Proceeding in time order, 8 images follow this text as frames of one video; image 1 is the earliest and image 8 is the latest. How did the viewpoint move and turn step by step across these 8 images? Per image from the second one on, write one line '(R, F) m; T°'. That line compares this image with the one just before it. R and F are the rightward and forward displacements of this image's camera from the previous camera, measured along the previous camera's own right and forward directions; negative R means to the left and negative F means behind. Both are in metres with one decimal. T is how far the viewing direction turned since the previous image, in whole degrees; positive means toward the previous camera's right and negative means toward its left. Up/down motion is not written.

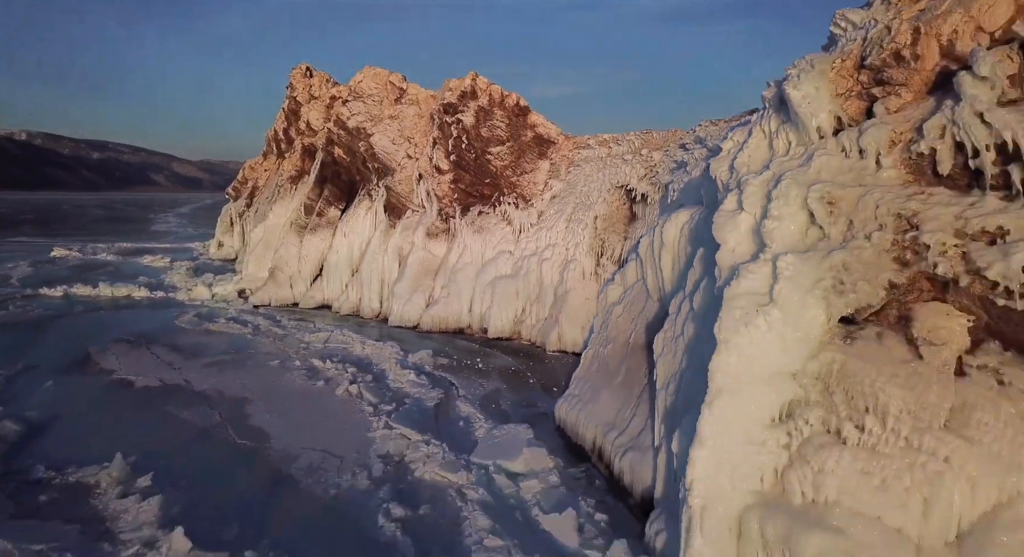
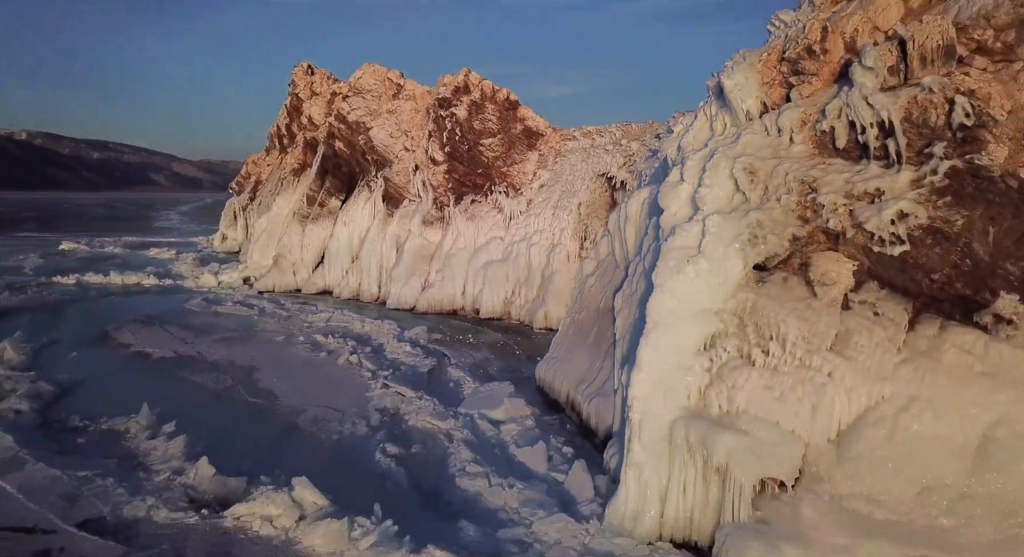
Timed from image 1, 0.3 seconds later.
(+0.2, -0.9) m; 0°
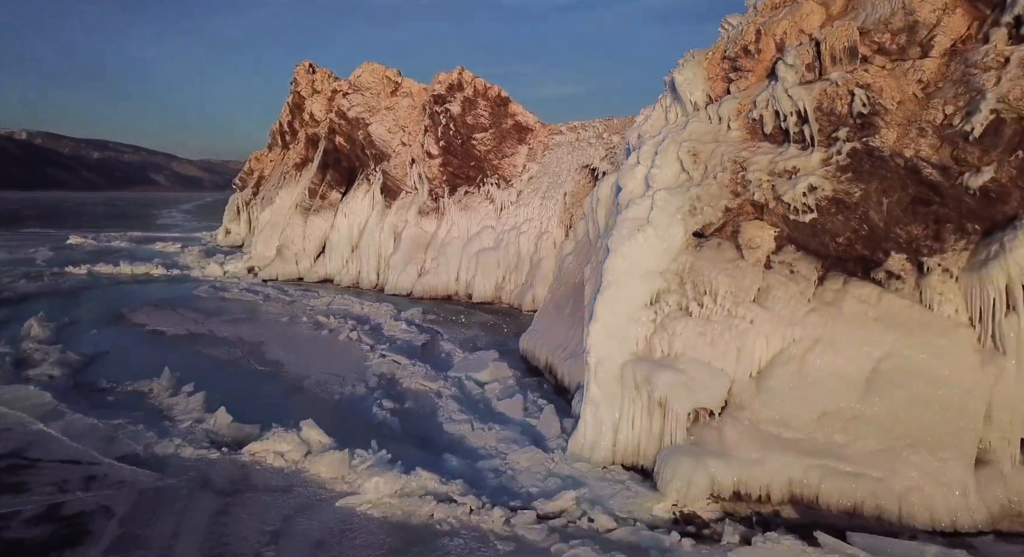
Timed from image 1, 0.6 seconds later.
(+0.2, -0.9) m; 0°
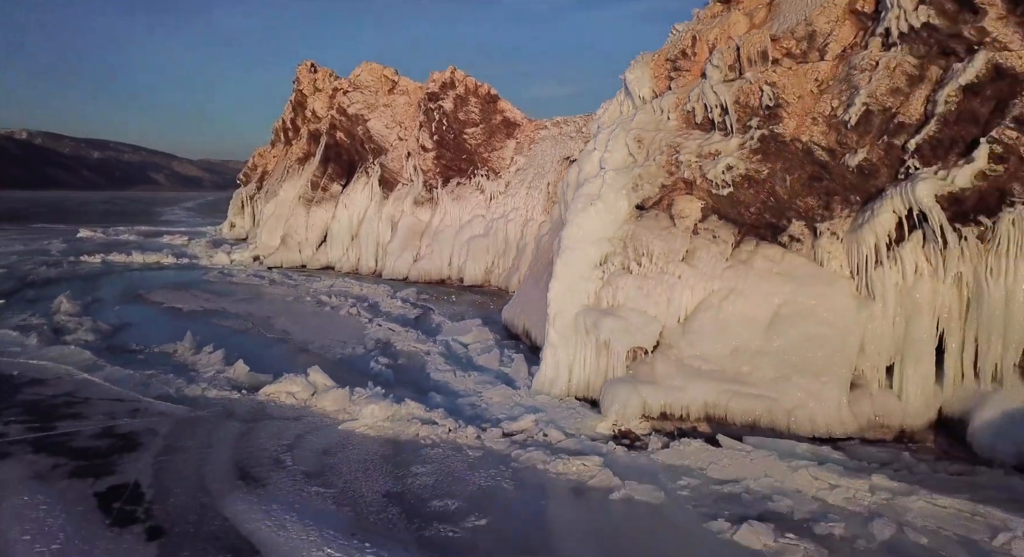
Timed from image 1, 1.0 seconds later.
(+0.3, -1.2) m; 0°
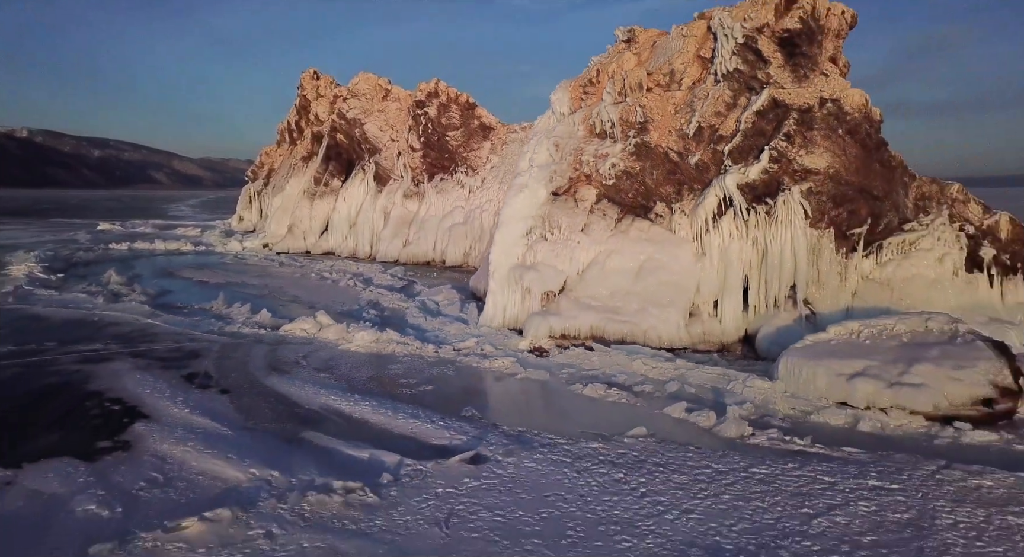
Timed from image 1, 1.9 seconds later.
(+0.8, -2.8) m; 0°
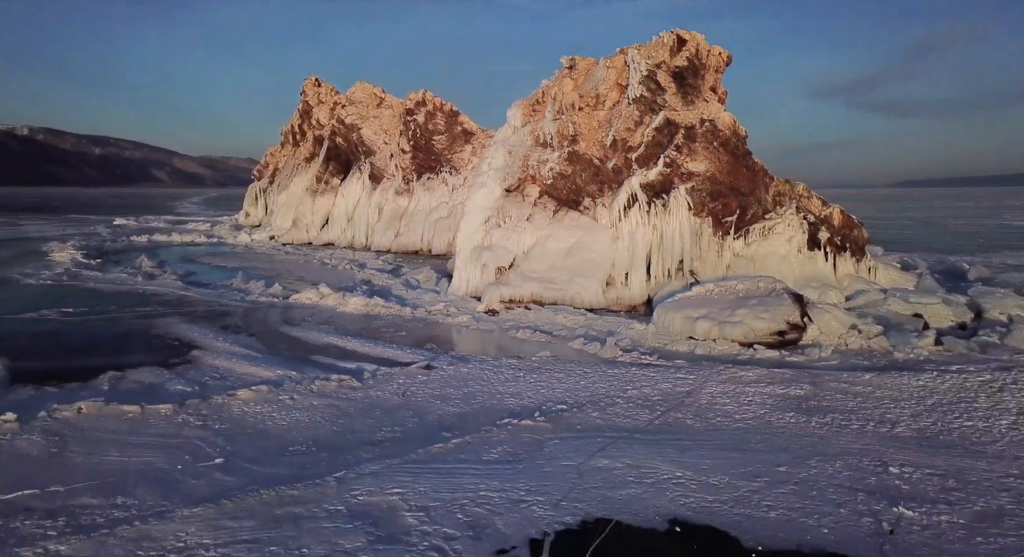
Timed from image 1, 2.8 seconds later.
(+0.8, -2.6) m; 0°
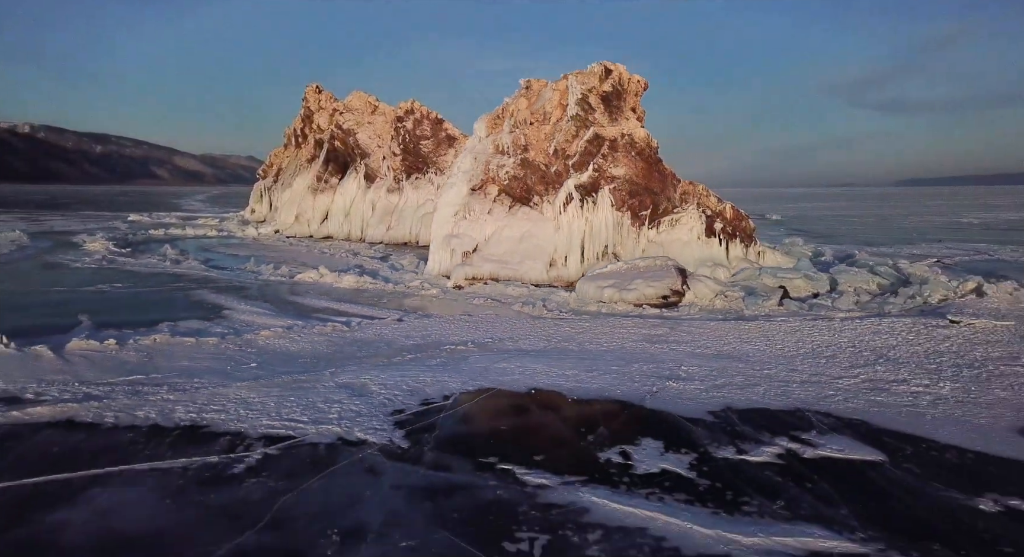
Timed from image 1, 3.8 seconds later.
(+0.9, -2.8) m; 0°
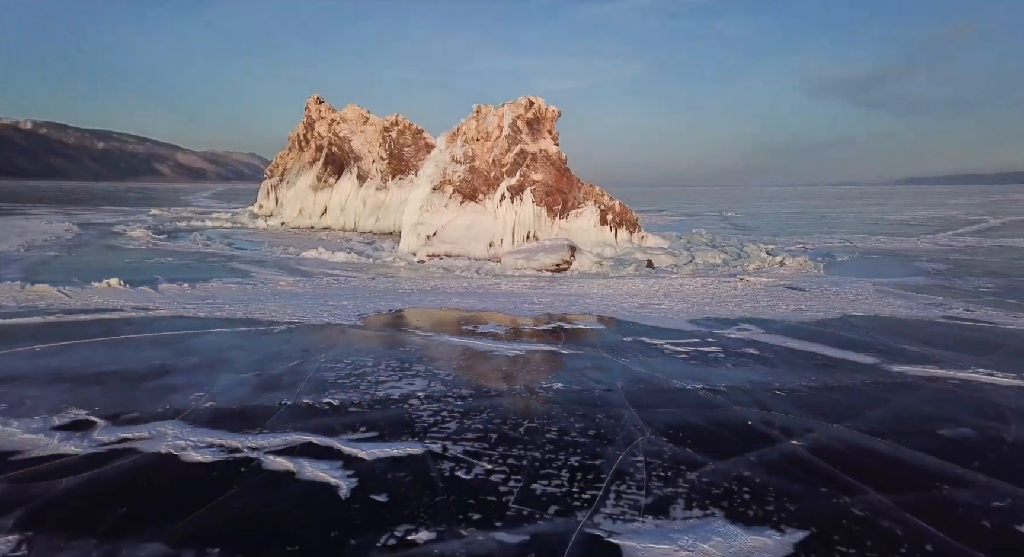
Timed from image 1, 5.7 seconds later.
(+1.6, -4.8) m; 0°
